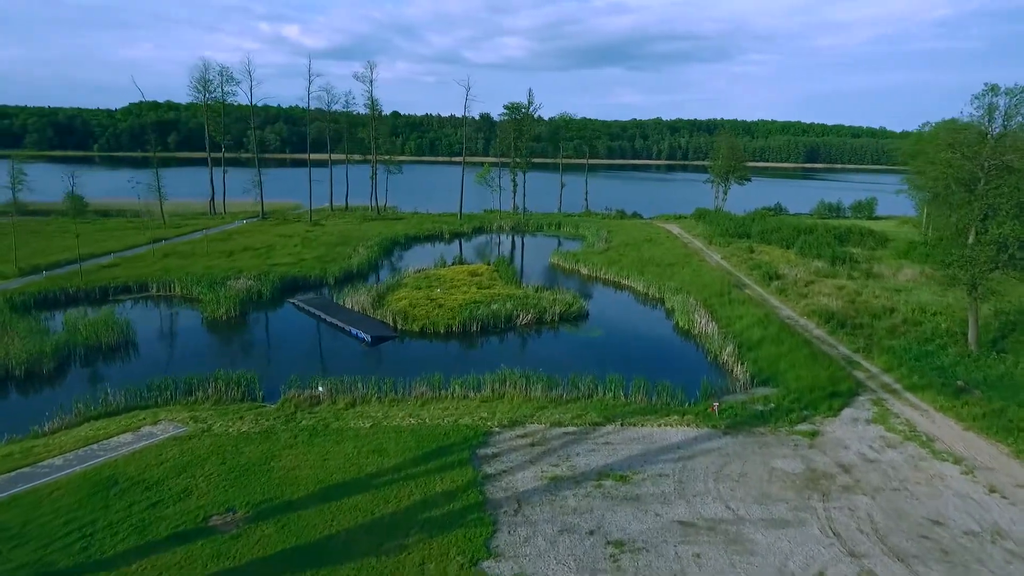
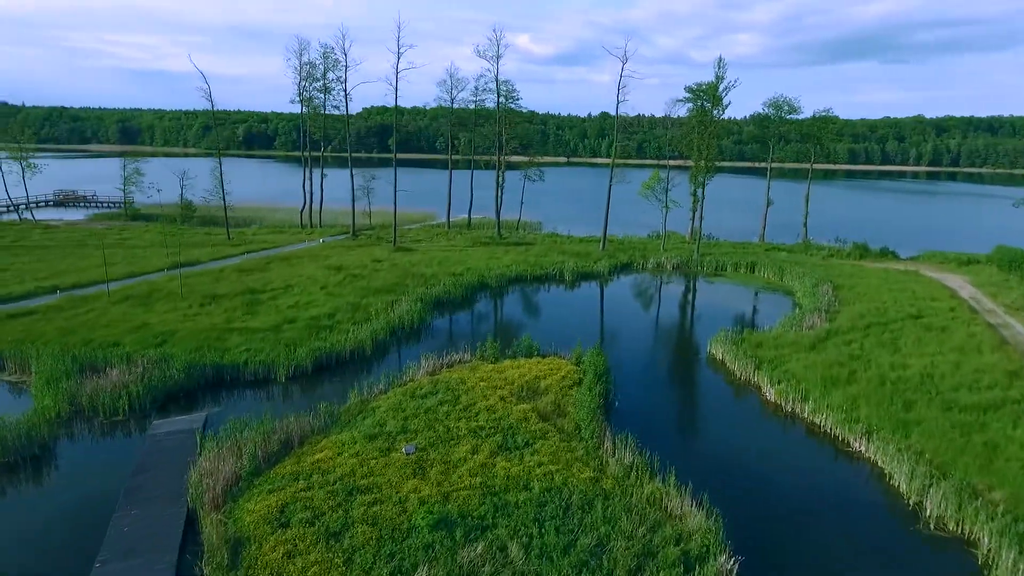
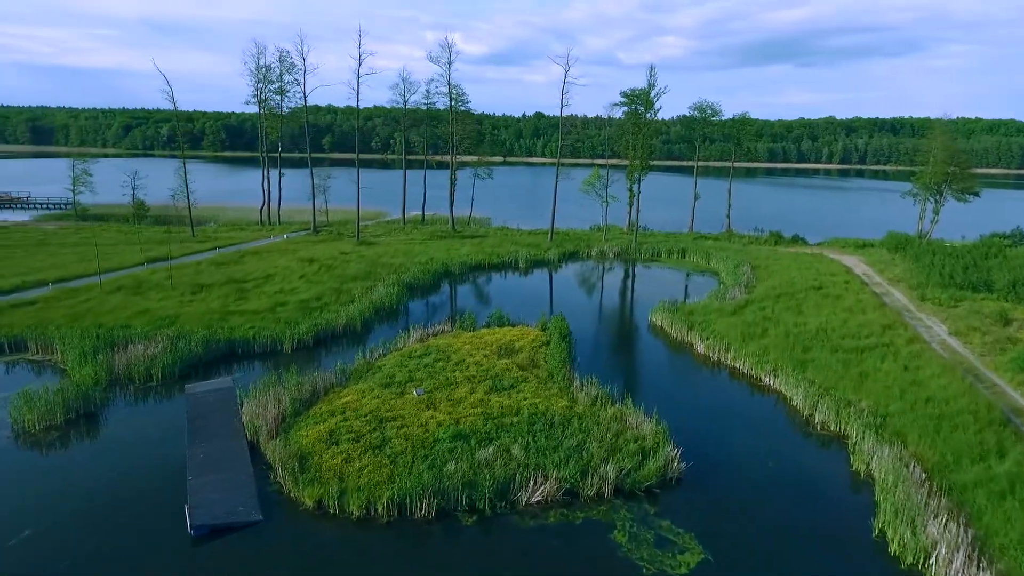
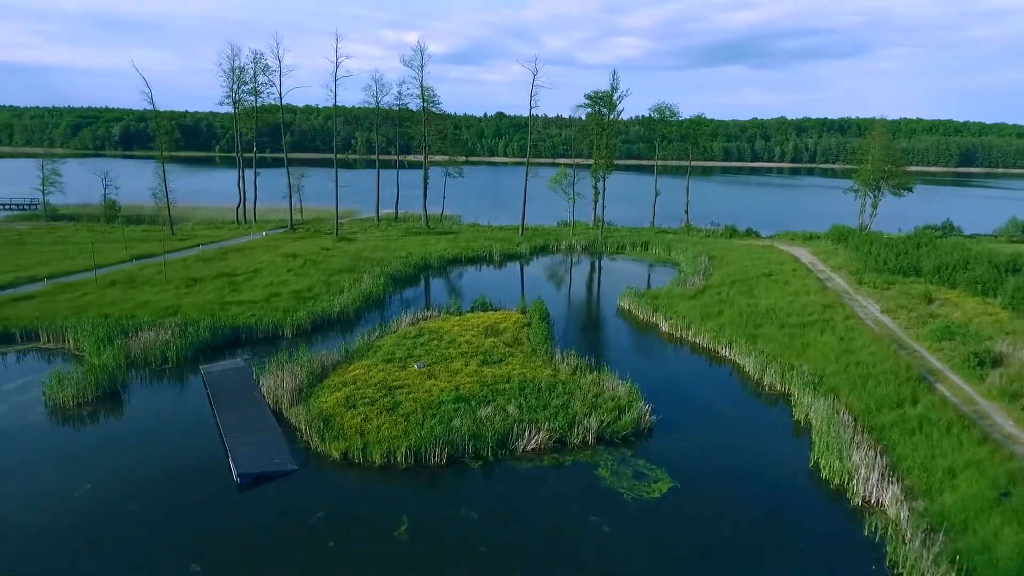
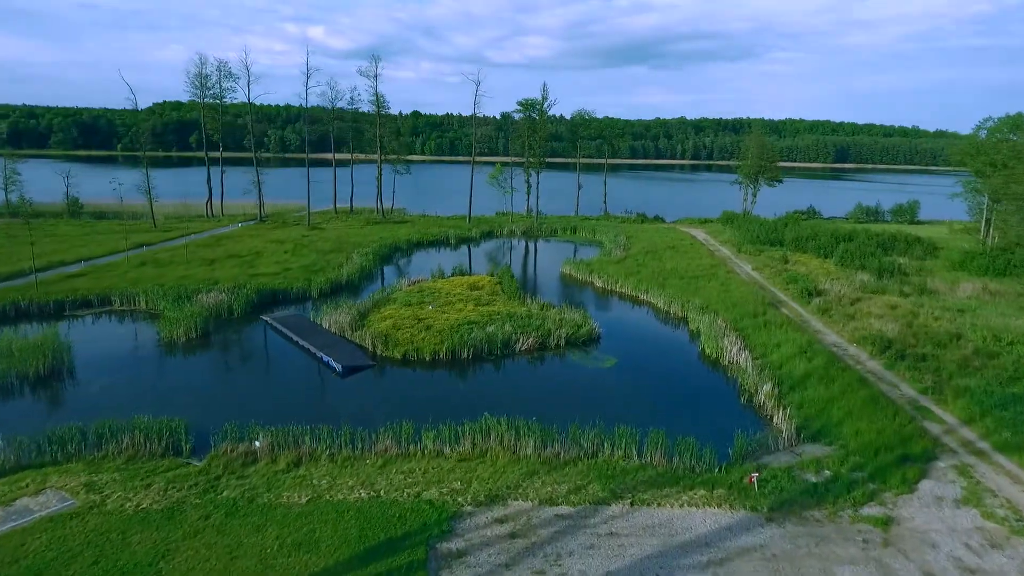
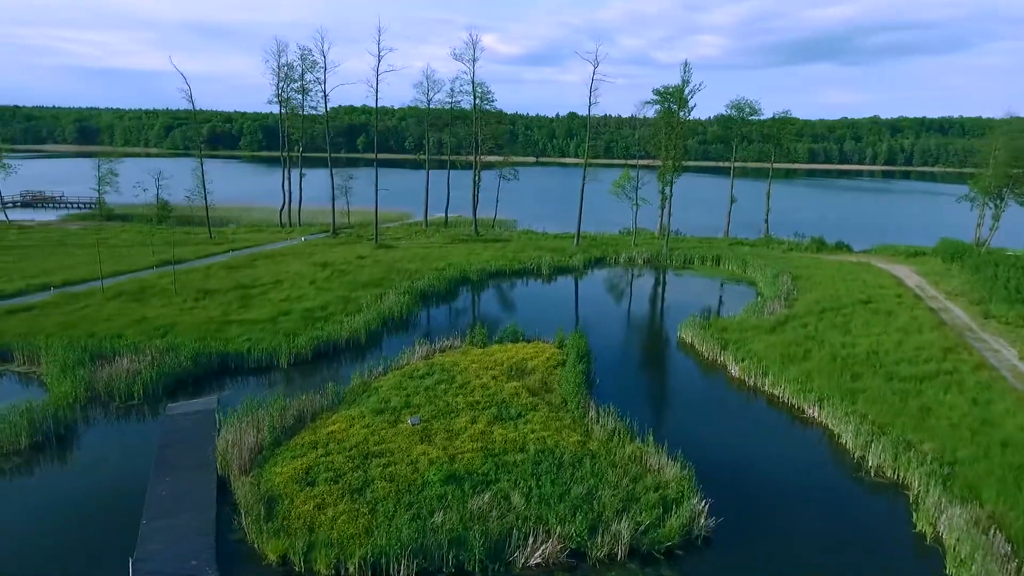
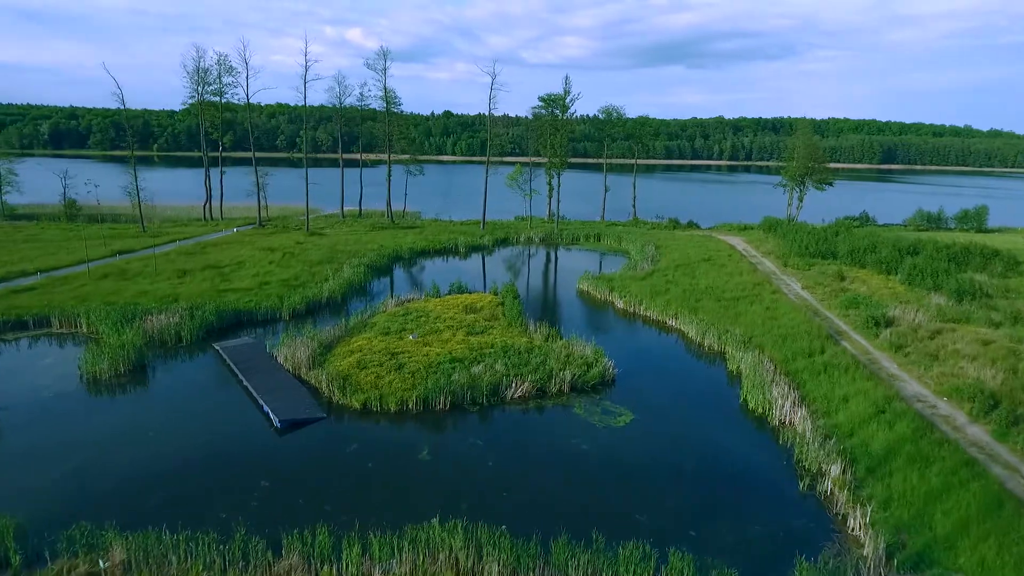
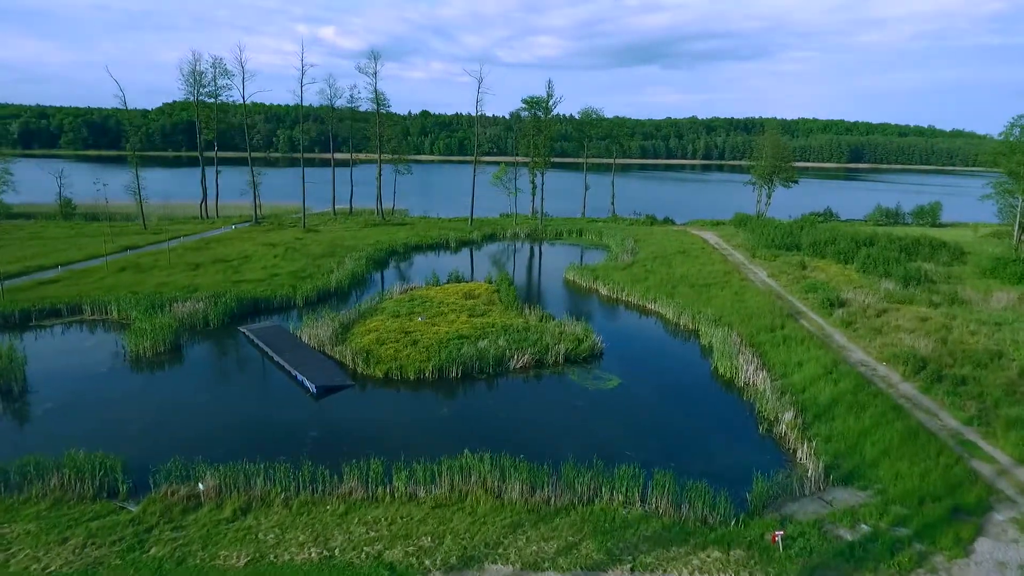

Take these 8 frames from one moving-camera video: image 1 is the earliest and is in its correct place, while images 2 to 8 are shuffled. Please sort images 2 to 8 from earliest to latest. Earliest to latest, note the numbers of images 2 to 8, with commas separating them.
5, 8, 7, 4, 3, 6, 2
